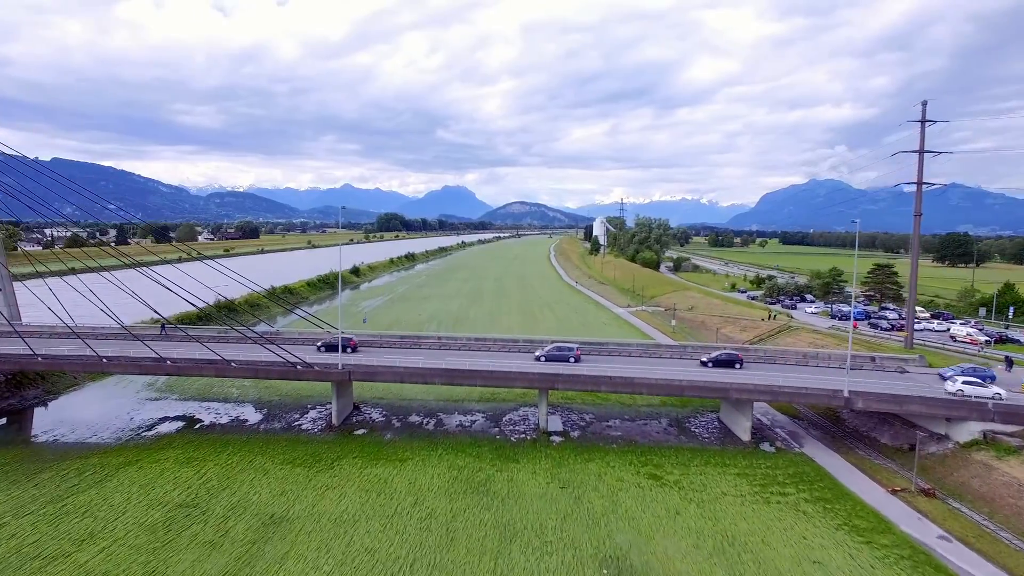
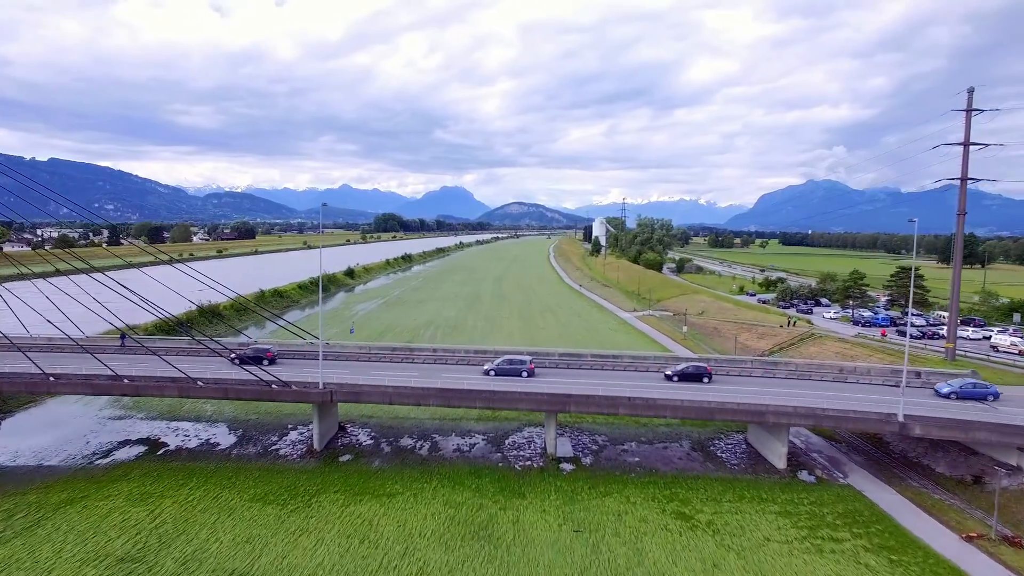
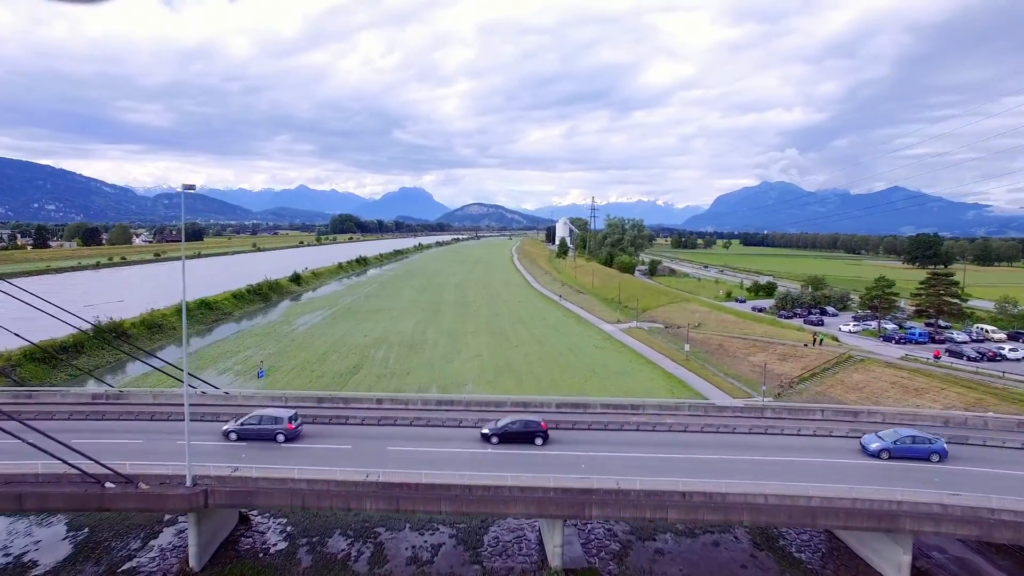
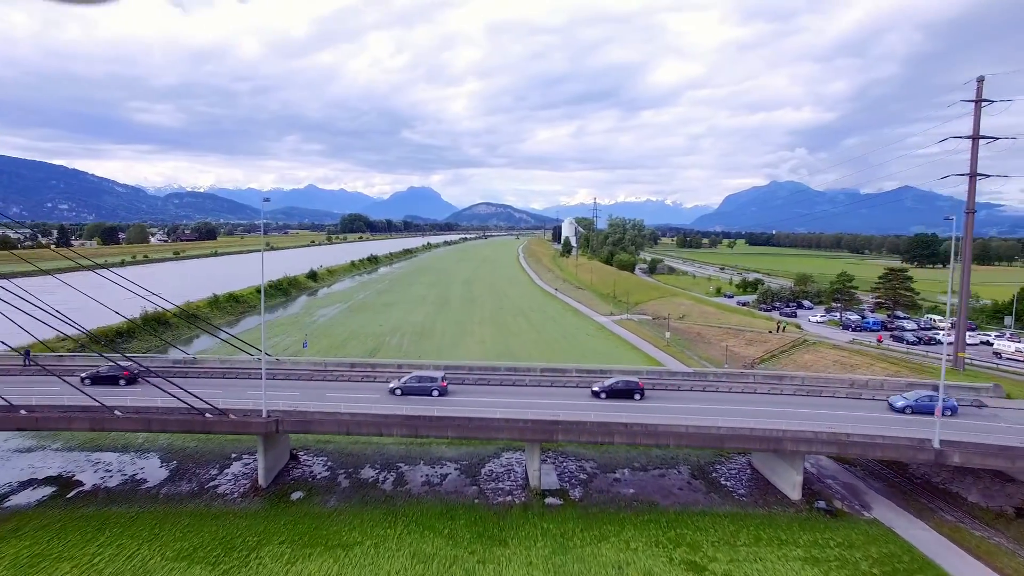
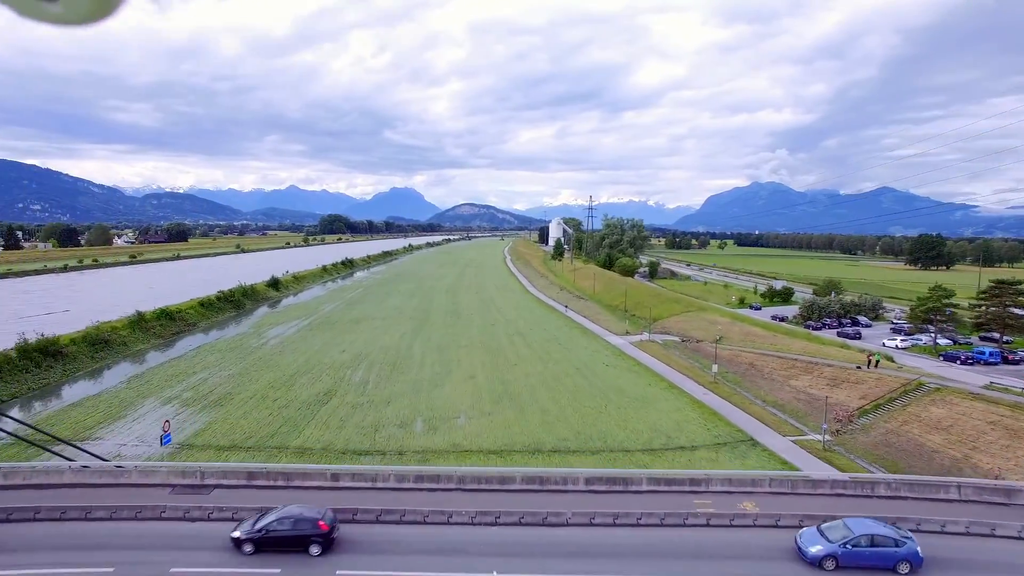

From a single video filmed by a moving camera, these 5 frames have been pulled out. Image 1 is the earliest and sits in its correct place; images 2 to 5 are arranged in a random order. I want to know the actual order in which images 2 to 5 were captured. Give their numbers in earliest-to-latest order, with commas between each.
2, 4, 3, 5
